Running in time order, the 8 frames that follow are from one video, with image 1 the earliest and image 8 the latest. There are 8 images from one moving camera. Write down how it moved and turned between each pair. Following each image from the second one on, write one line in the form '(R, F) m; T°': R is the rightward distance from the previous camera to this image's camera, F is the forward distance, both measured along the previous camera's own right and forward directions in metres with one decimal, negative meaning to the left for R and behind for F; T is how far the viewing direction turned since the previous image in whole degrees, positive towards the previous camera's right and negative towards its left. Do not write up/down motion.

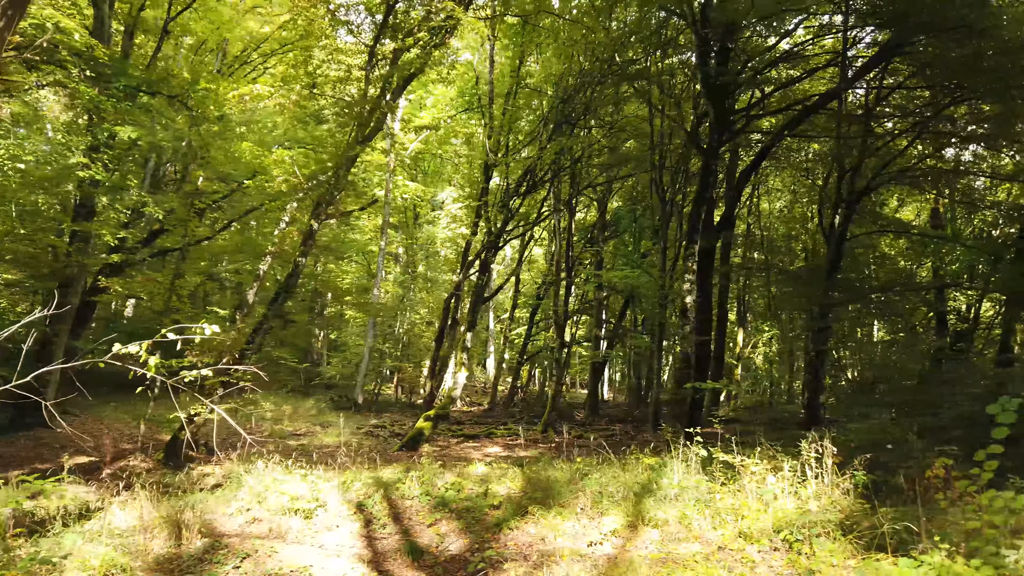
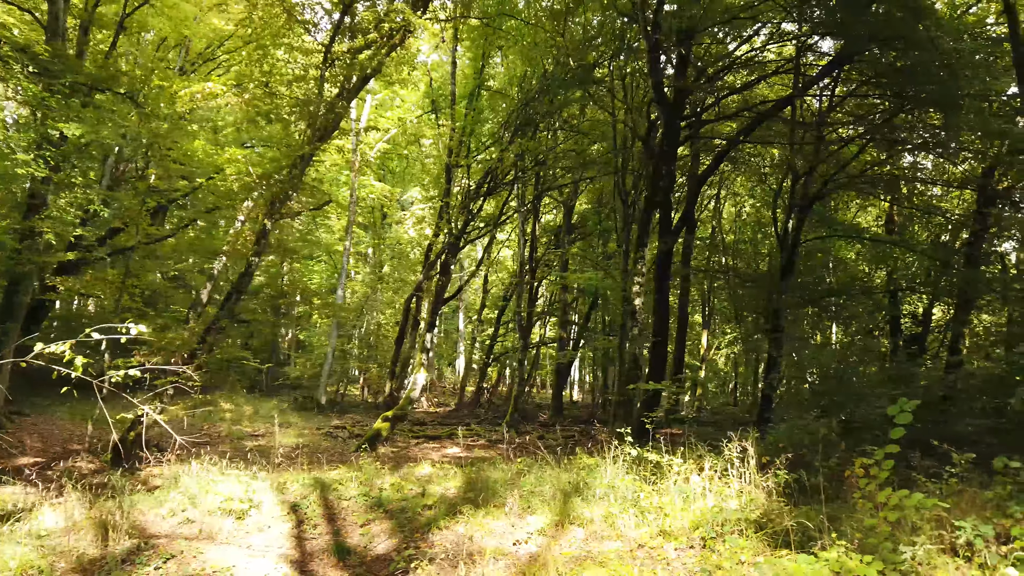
(+0.3, 0.0) m; +2°
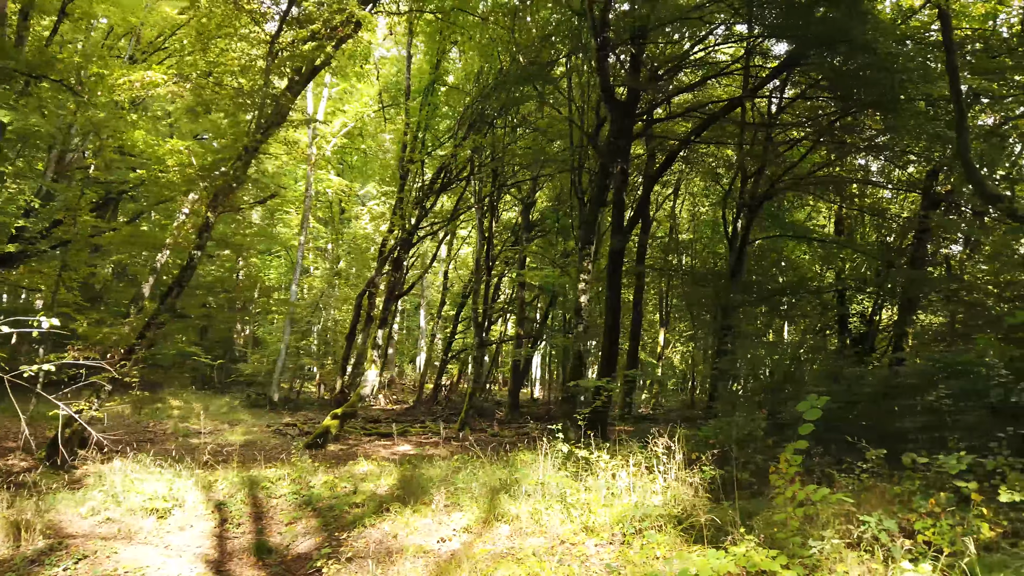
(+0.2, 0.0) m; +3°
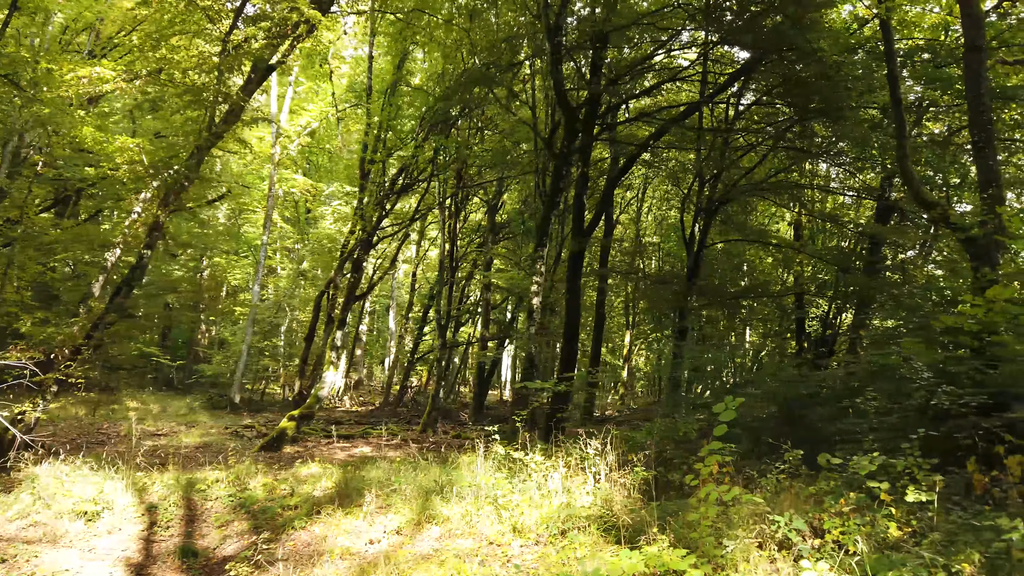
(+0.2, 0.0) m; +2°
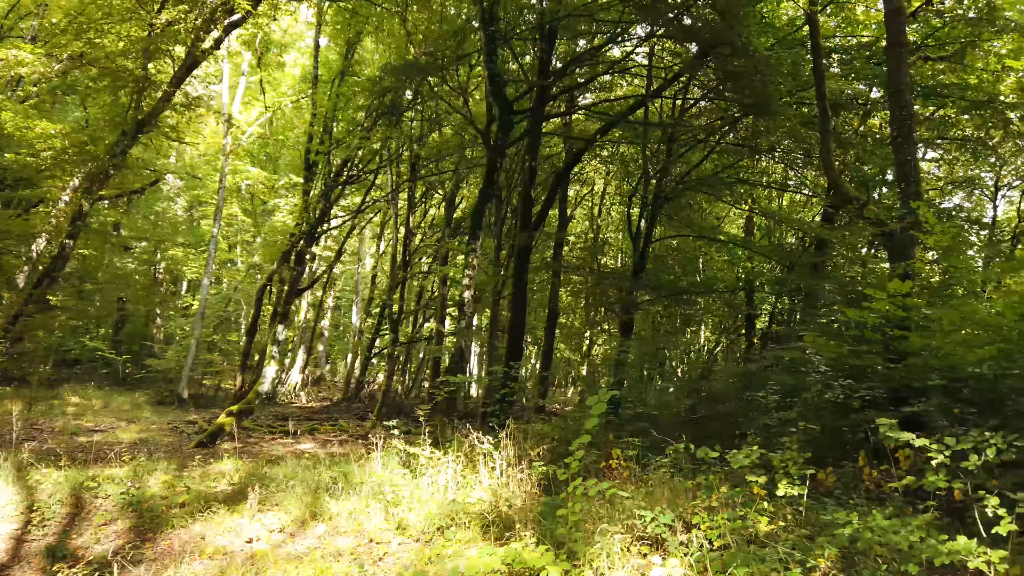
(+0.4, +0.1) m; +2°
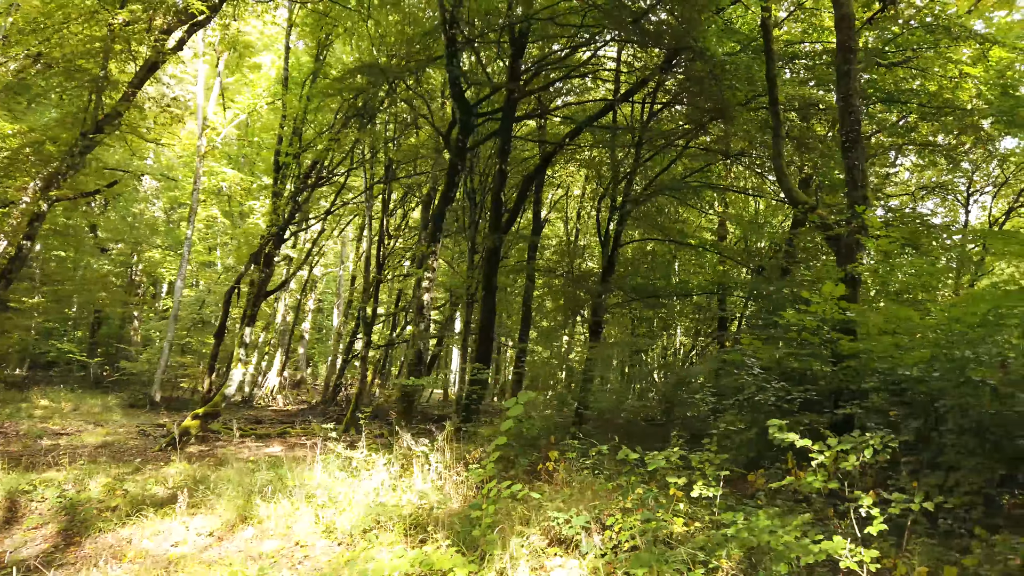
(+0.3, 0.0) m; +1°
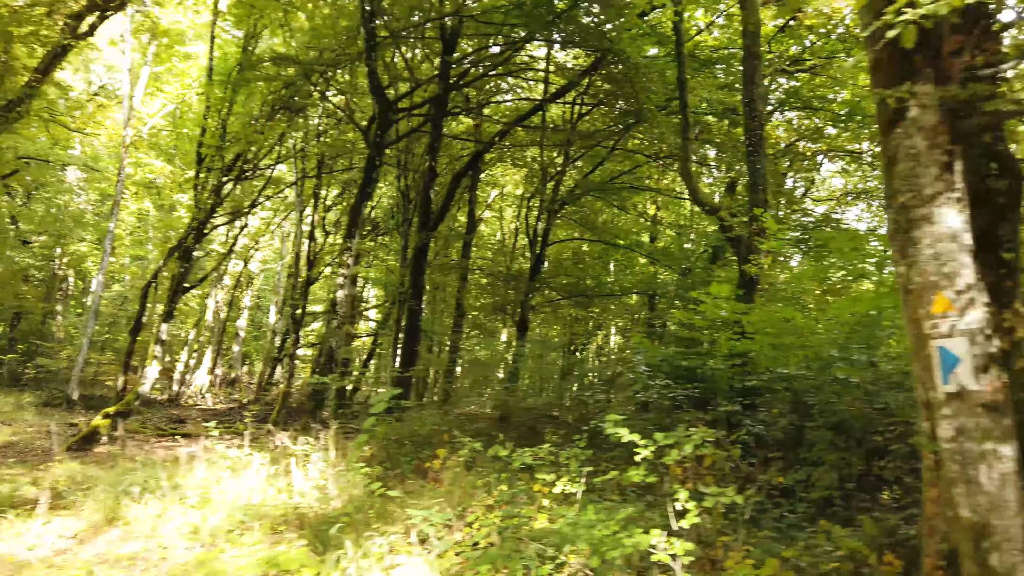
(+0.3, 0.0) m; +4°
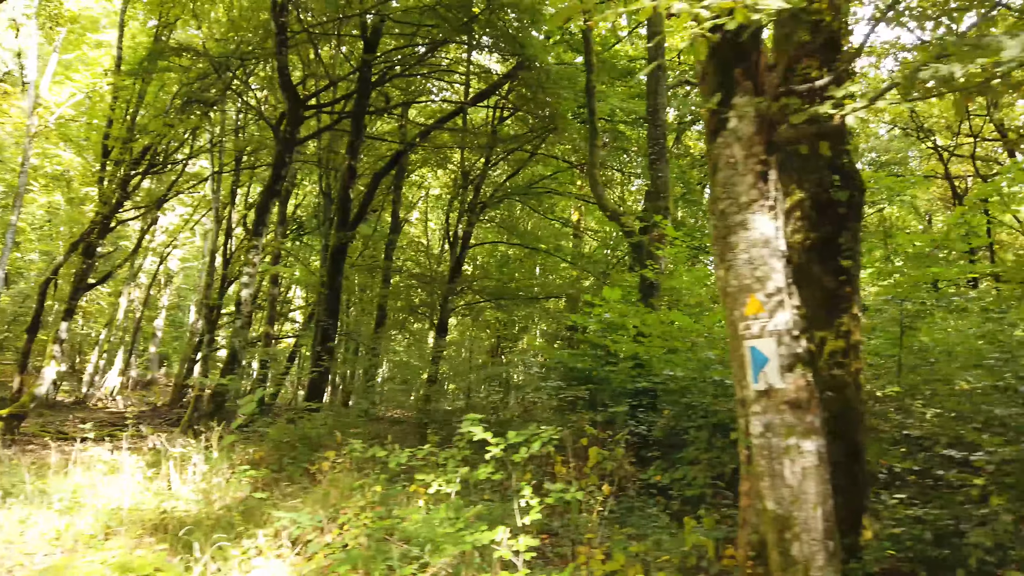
(+0.2, 0.0) m; +5°
